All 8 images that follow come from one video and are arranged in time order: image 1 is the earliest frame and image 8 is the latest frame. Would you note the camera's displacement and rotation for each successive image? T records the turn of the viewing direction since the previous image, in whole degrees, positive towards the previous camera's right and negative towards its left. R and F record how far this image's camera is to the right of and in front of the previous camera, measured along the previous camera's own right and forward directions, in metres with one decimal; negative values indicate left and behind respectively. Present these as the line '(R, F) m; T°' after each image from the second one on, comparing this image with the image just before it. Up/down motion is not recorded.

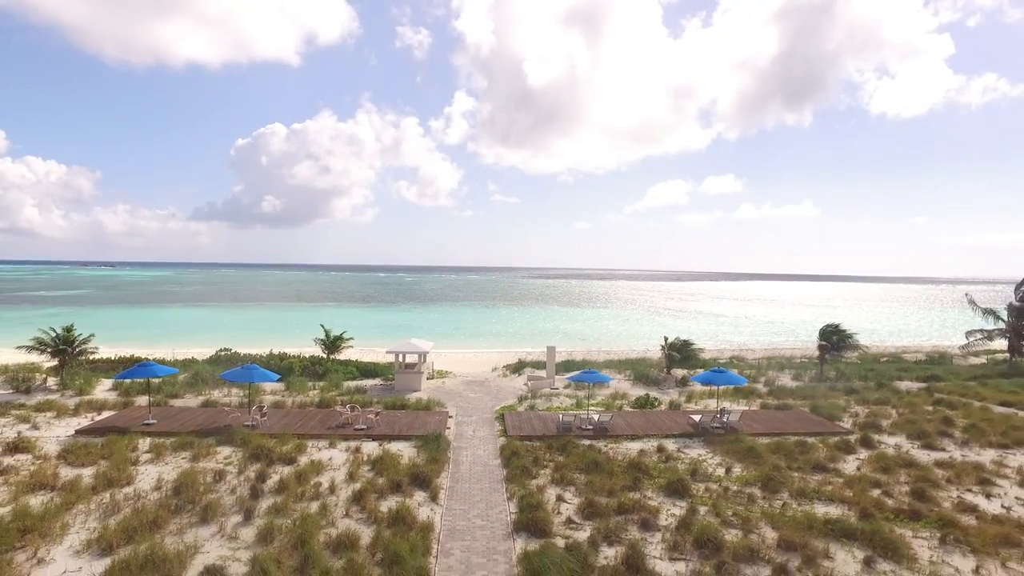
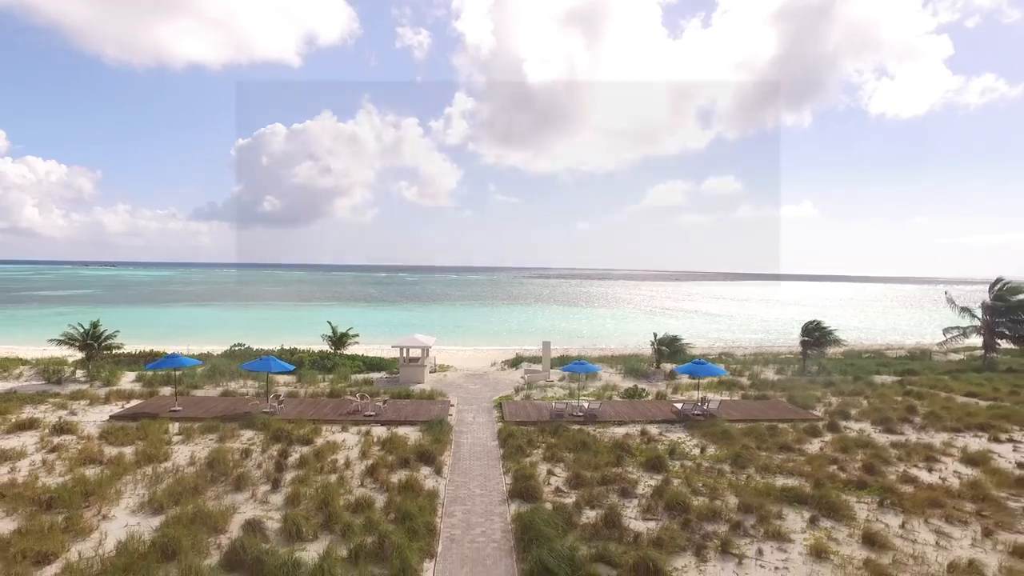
(+0.1, -1.4) m; 0°
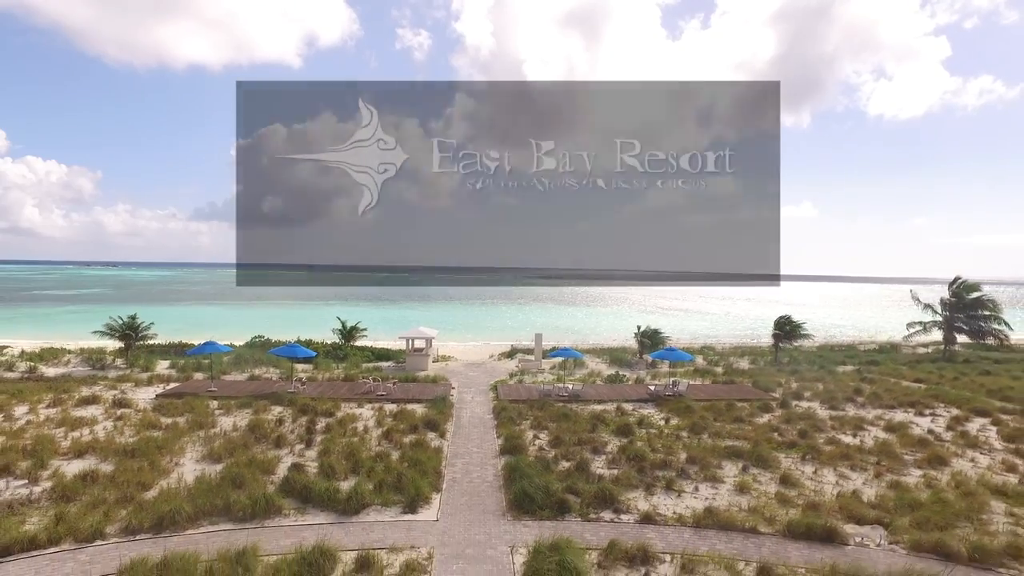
(+0.2, -2.5) m; 0°
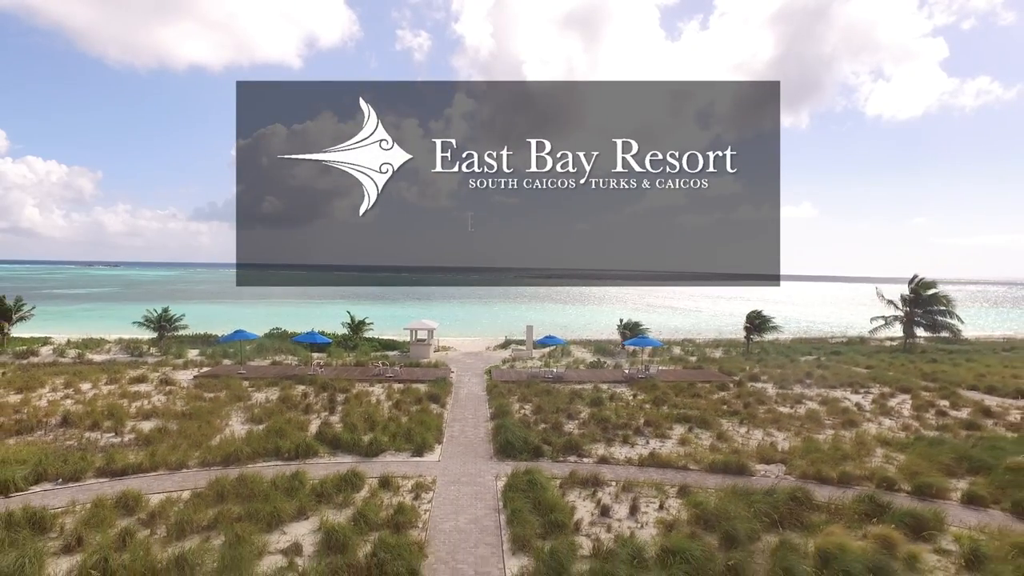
(+0.3, -2.9) m; 0°
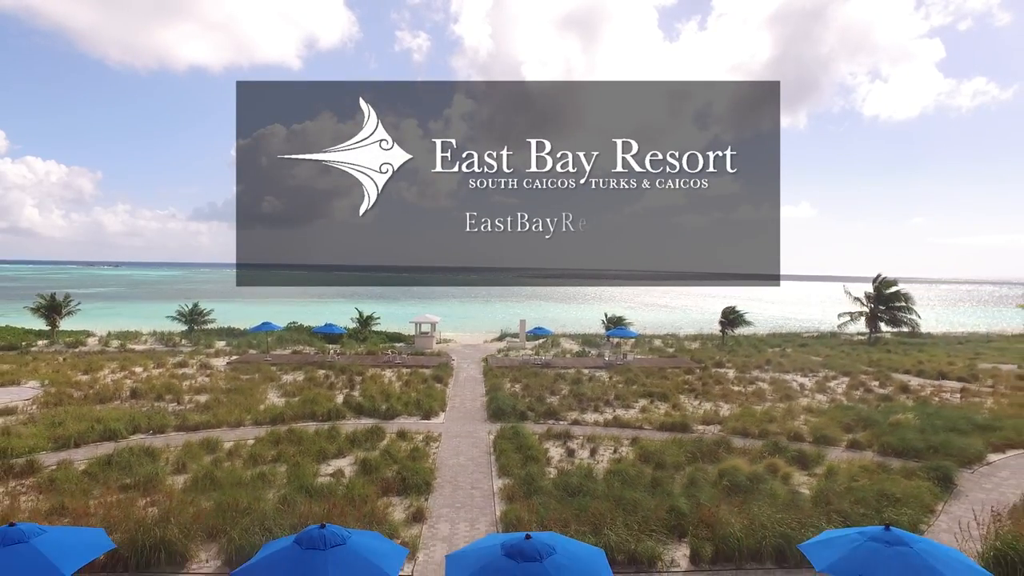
(+0.2, -3.1) m; 0°
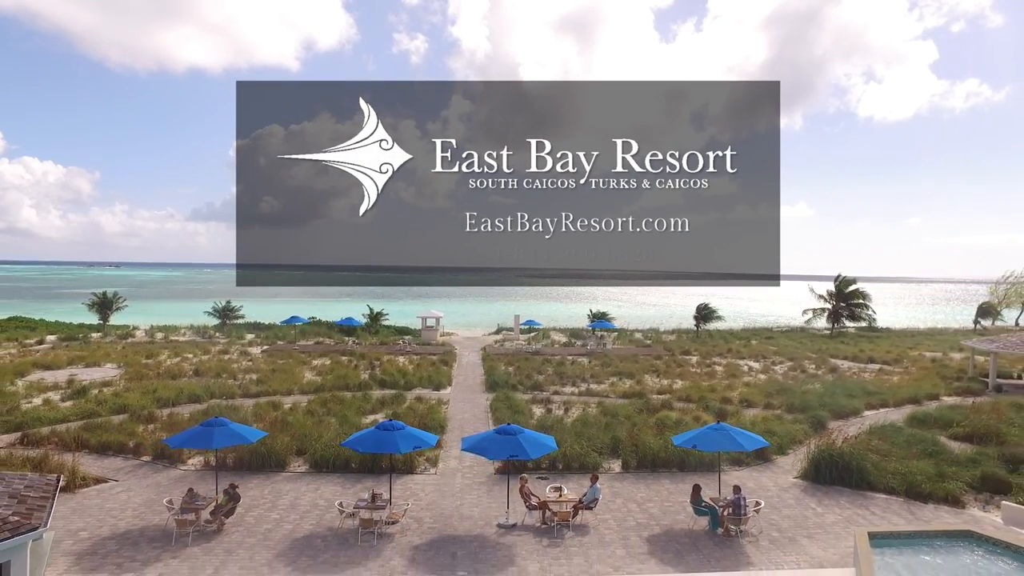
(+0.2, -4.0) m; 0°
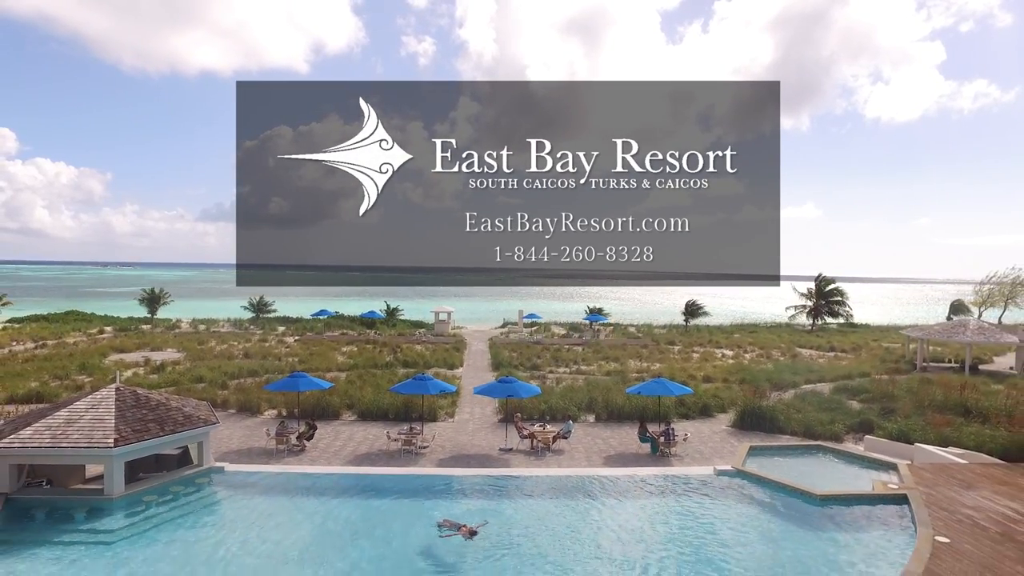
(+0.2, -3.7) m; -1°
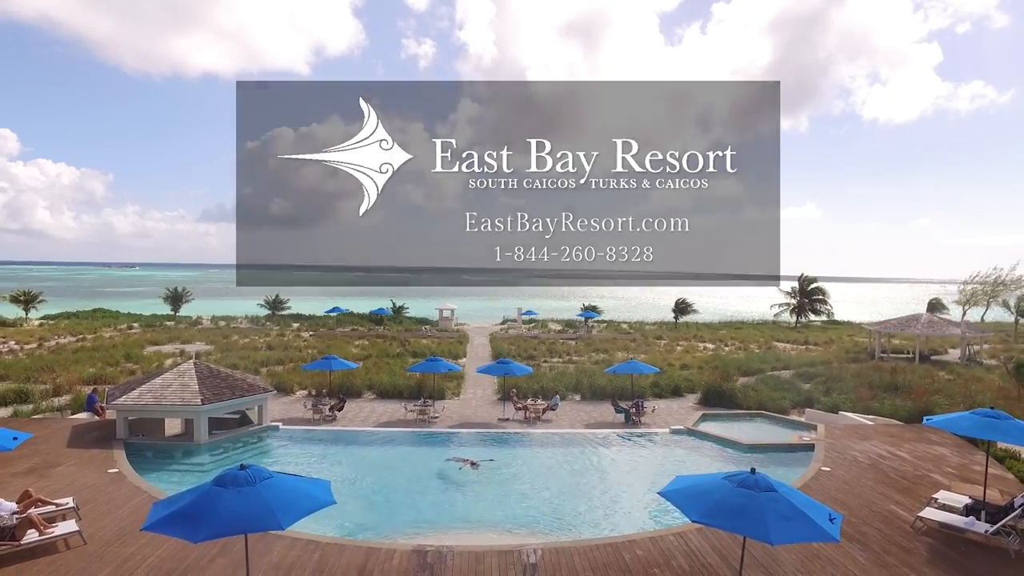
(+0.1, -2.6) m; 0°
